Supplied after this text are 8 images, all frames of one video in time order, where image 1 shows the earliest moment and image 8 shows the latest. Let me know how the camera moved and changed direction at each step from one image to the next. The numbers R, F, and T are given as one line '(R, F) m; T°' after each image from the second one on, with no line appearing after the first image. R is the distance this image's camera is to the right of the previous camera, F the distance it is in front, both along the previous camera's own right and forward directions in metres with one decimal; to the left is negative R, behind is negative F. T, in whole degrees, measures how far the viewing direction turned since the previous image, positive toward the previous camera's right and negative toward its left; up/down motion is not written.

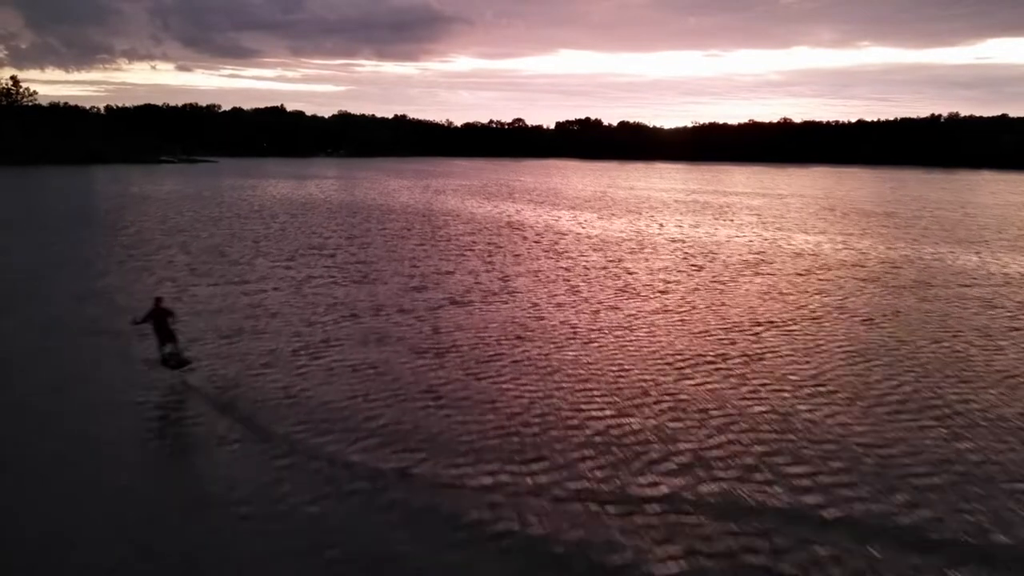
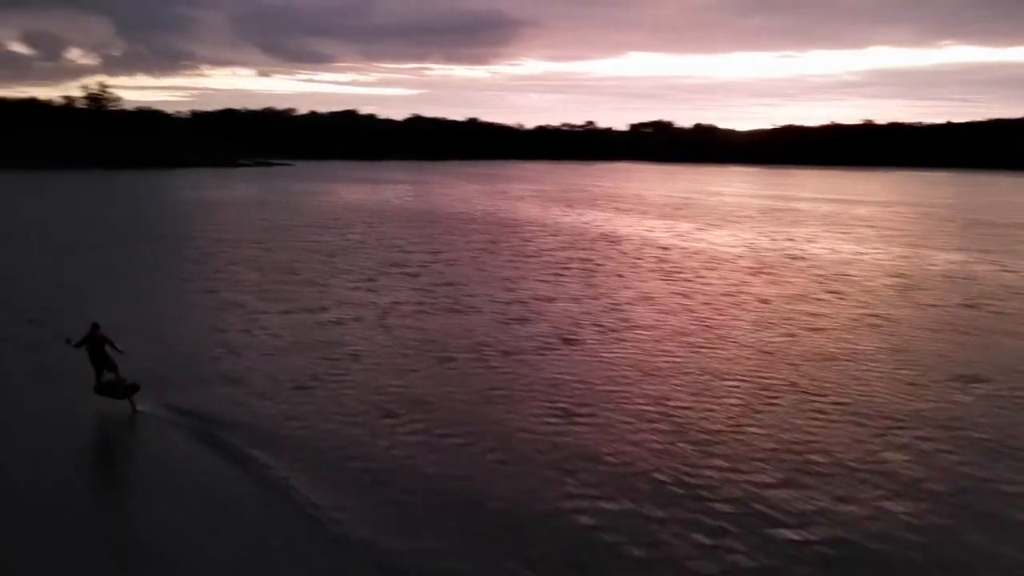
(-1.2, +3.5) m; -5°
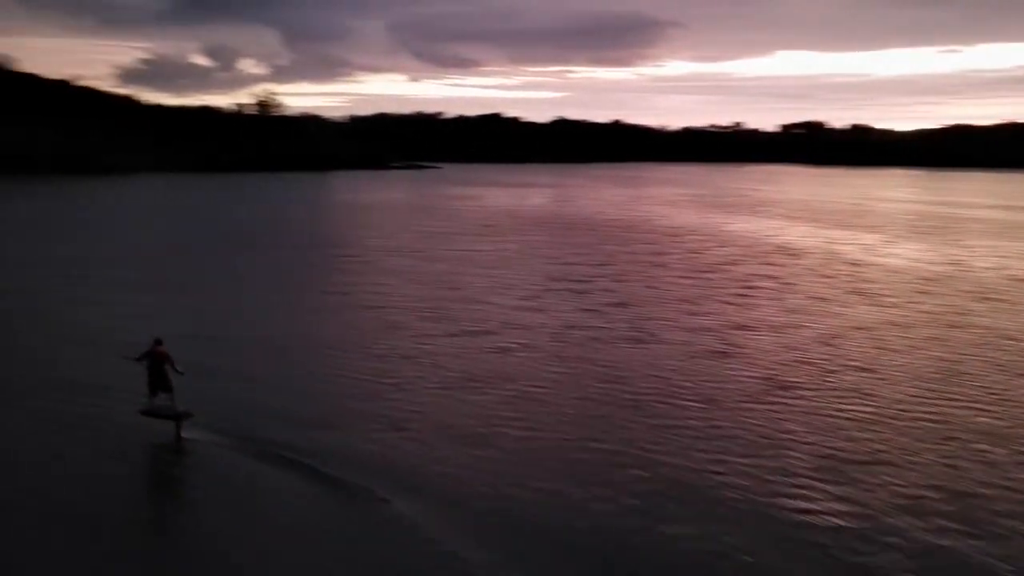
(-1.1, +2.3) m; -10°
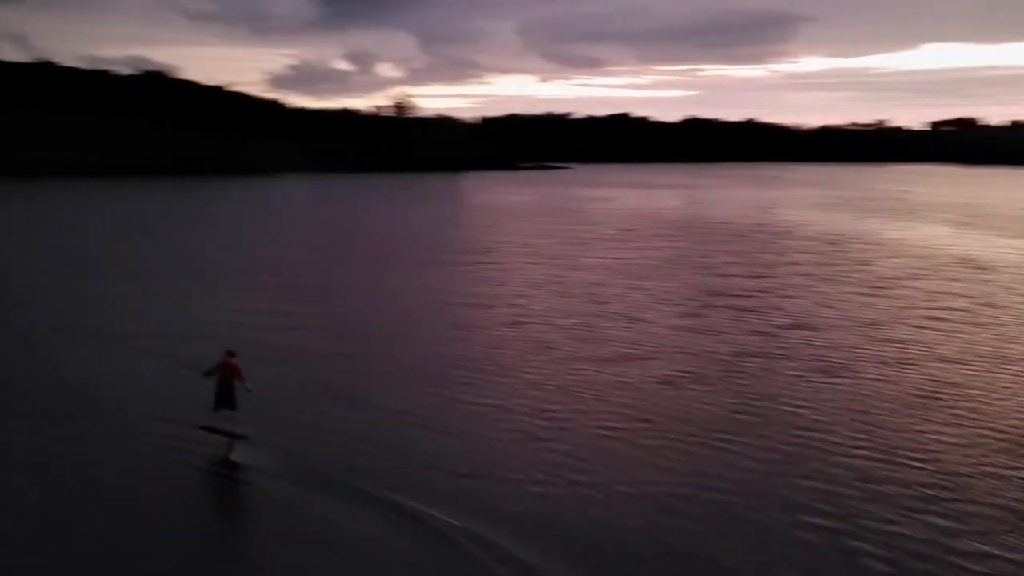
(-0.8, +1.8) m; -9°
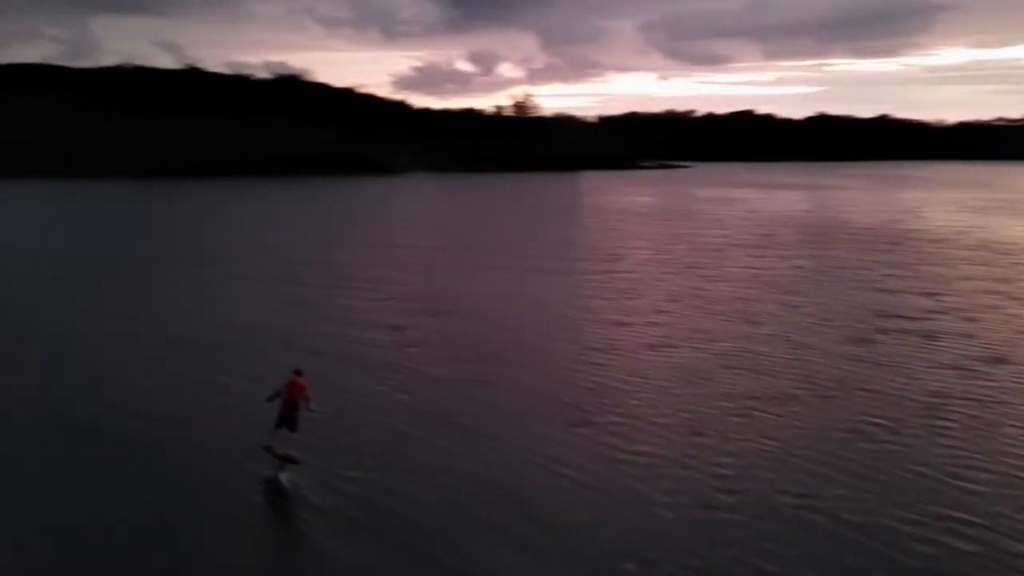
(-0.6, +1.9) m; -8°
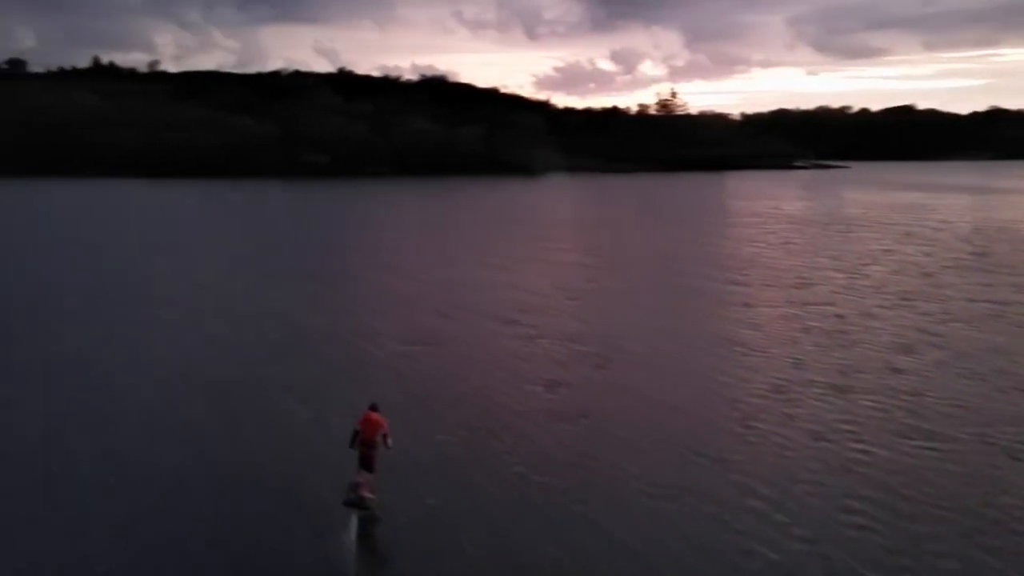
(-1.0, +4.1) m; -9°
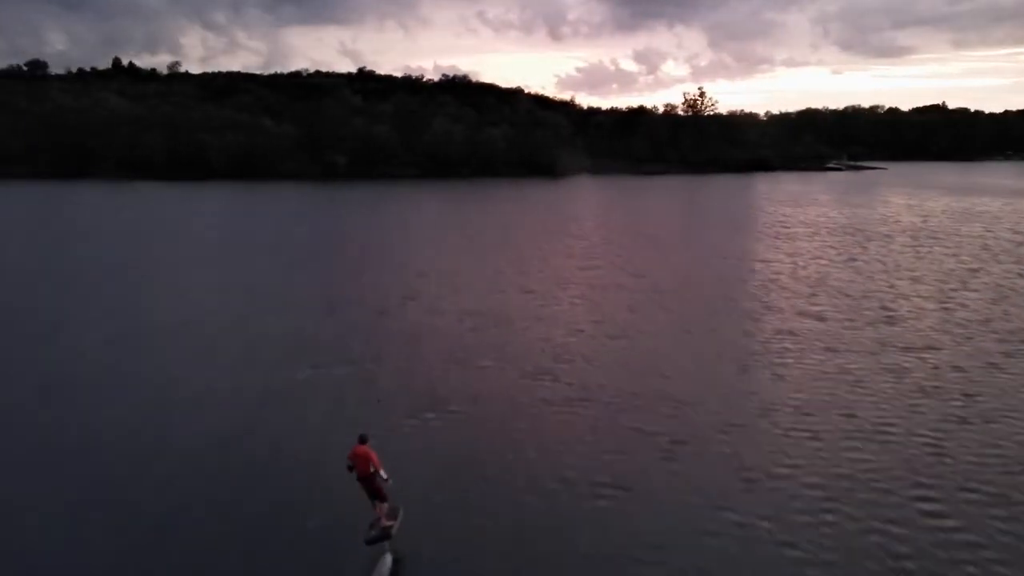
(-0.3, +4.5) m; -2°
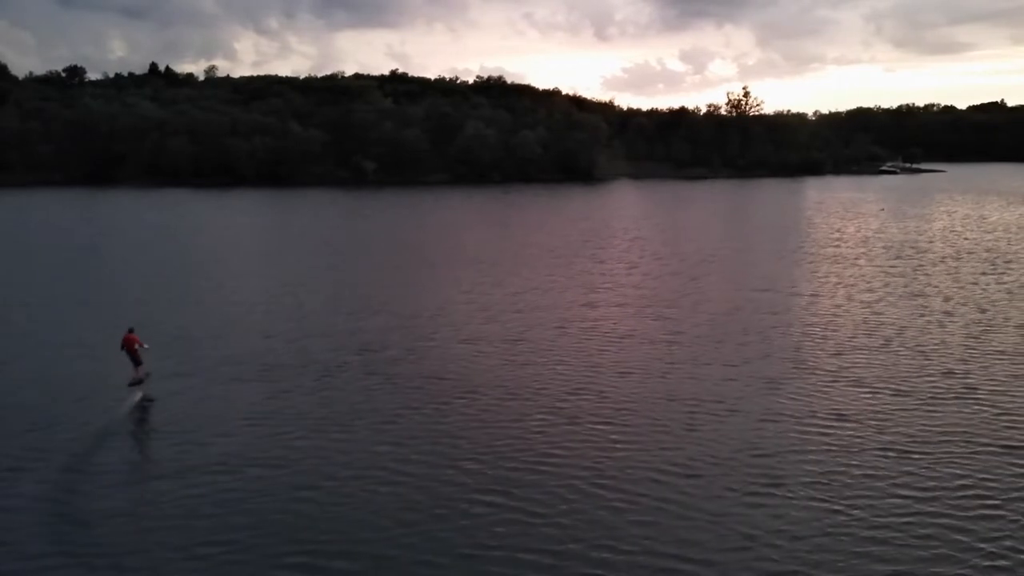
(+1.7, +5.1) m; -3°
